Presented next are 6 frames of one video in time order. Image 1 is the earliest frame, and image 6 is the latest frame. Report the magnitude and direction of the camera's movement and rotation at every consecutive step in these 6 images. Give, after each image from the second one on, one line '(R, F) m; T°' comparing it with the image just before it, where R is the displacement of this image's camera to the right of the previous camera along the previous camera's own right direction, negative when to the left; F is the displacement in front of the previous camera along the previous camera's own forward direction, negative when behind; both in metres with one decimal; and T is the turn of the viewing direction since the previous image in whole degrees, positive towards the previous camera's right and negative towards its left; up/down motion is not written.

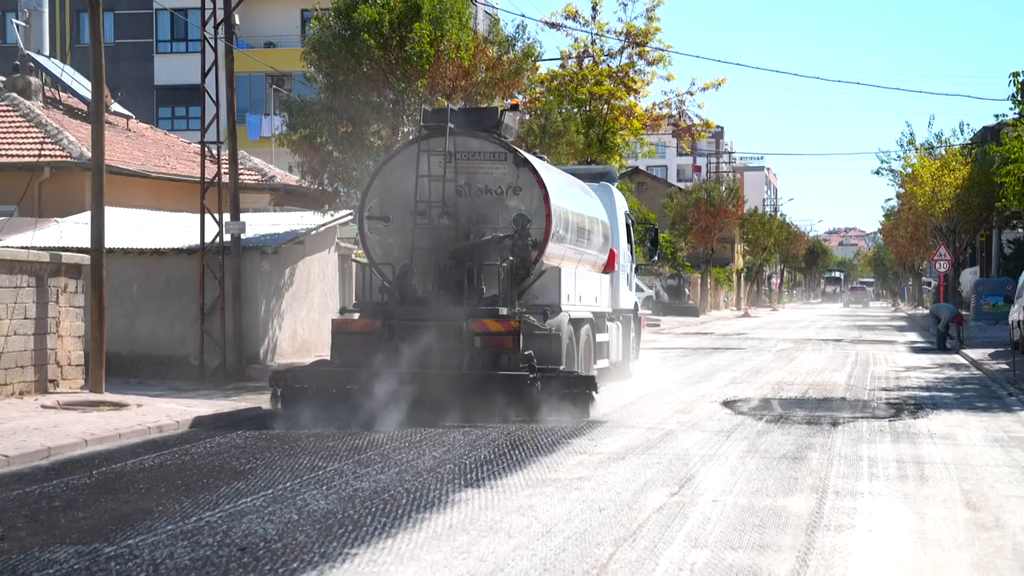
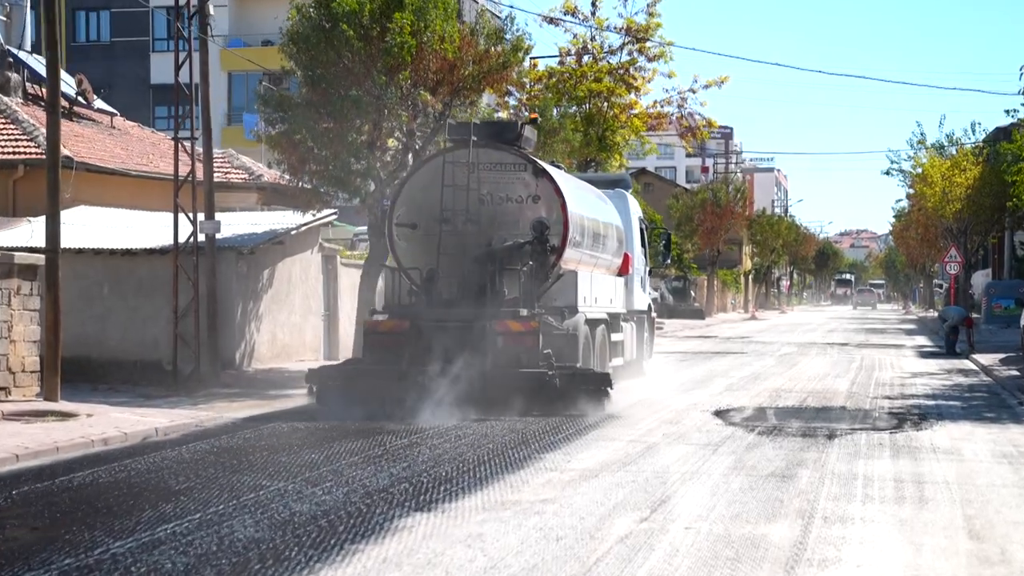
(+0.4, +0.8) m; -1°
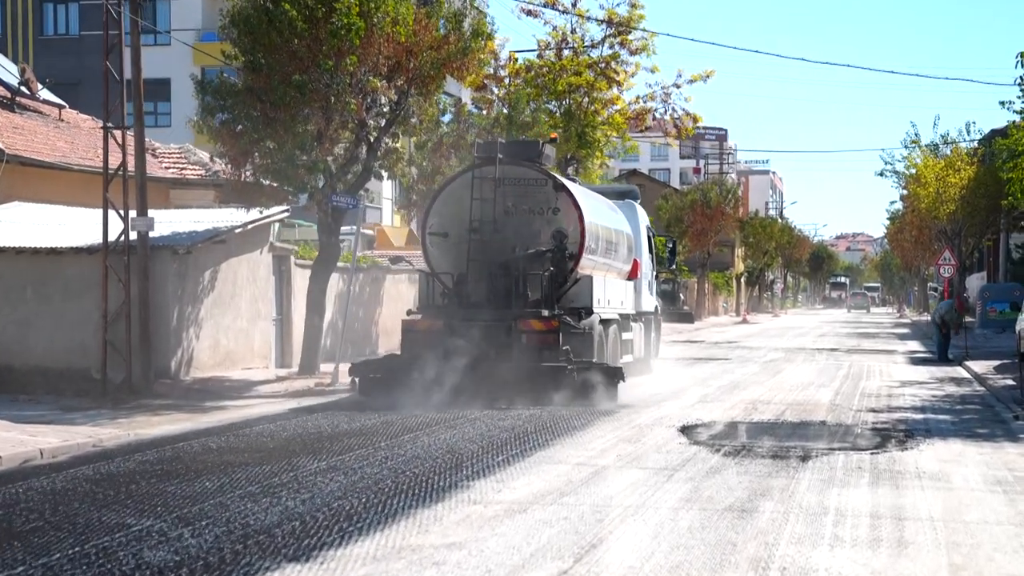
(+0.6, +1.4) m; 0°
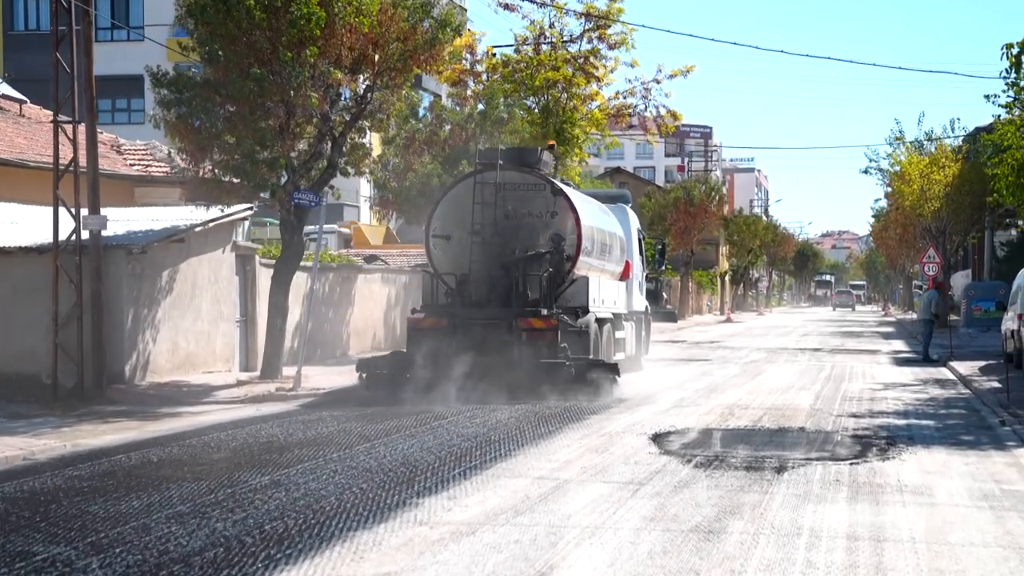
(+0.3, +0.7) m; +1°
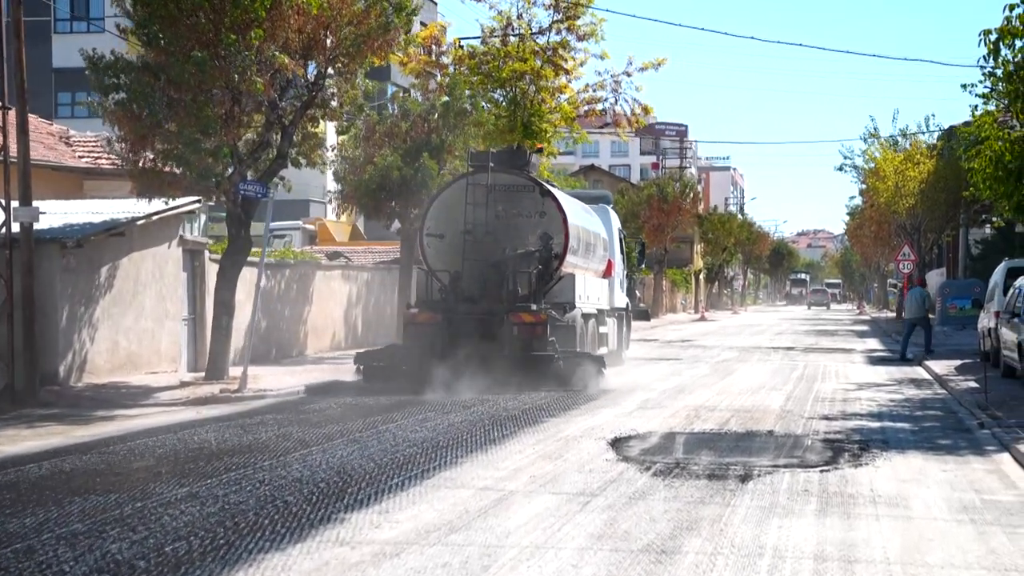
(+0.3, +0.8) m; +1°
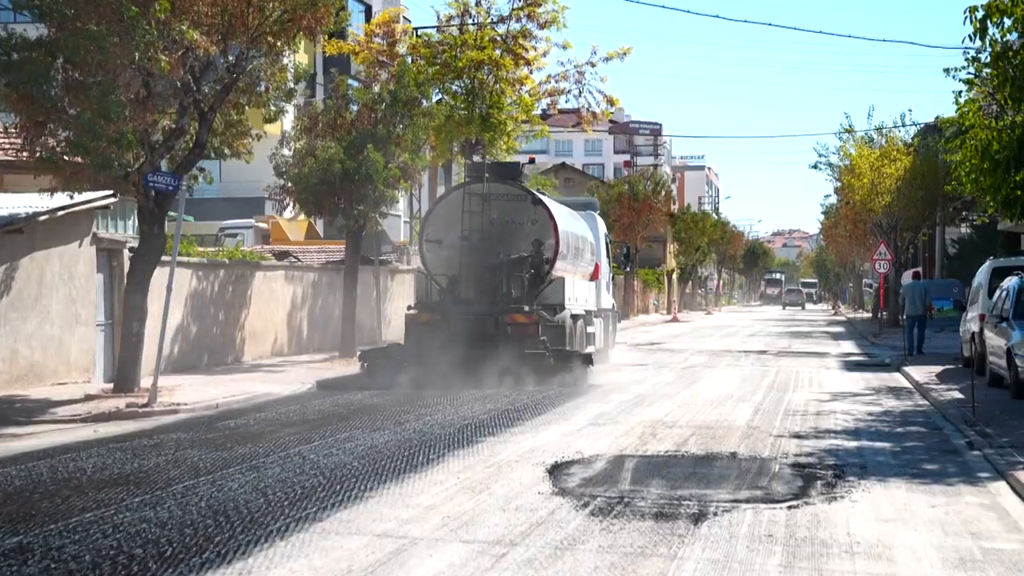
(+0.5, +1.6) m; +1°
